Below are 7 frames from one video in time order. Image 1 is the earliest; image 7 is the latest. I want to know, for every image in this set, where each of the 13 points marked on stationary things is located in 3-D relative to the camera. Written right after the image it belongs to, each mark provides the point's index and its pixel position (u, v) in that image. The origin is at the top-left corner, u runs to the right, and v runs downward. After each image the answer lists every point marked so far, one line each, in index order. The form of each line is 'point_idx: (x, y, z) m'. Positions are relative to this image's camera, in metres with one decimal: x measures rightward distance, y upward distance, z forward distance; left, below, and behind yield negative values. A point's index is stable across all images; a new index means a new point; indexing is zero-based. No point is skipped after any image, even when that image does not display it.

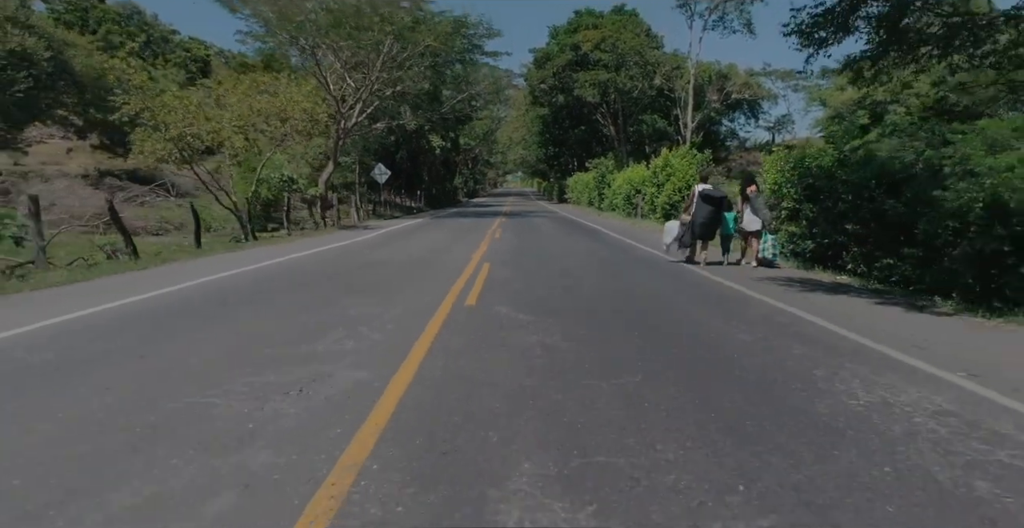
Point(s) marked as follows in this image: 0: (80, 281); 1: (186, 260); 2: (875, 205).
0: (-5.7, -0.3, +8.1) m
1: (-5.9, 0.0, +11.2) m
2: (+5.6, +0.9, +9.4) m
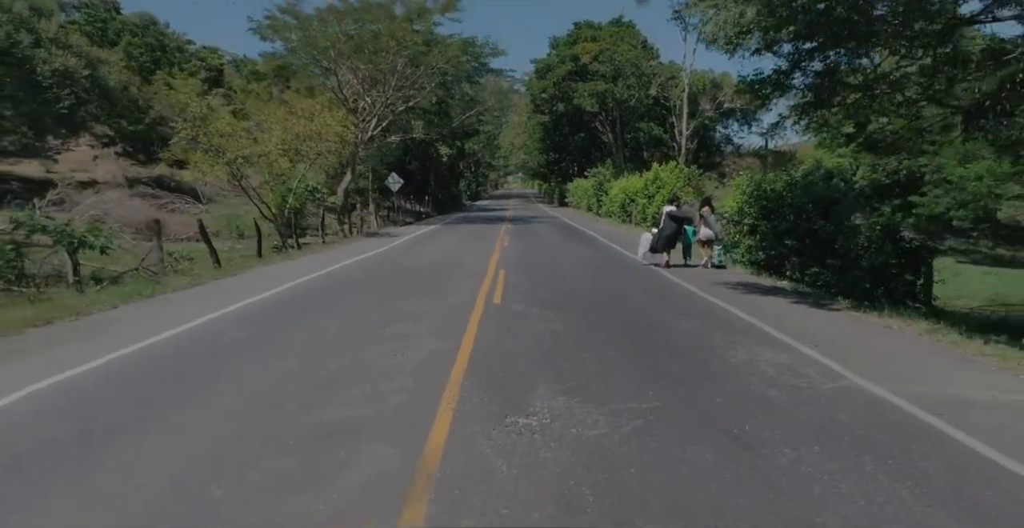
0: (-5.5, -0.4, +10.6) m
1: (-5.7, -0.1, +13.7) m
2: (+5.8, +0.8, +12.0) m
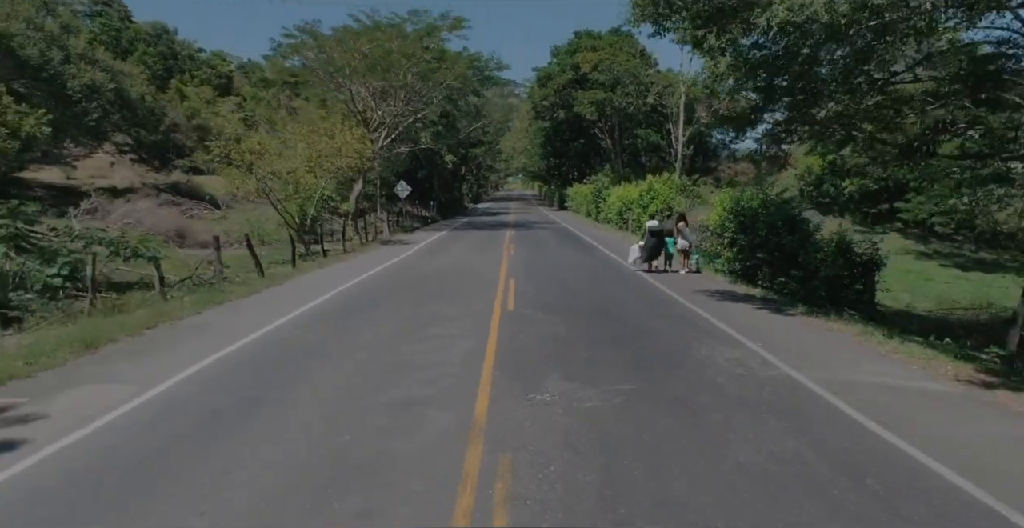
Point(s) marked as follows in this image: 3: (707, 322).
0: (-5.3, -0.6, +12.5) m
1: (-5.5, -0.3, +15.6) m
2: (+6.0, +0.6, +13.8) m
3: (+3.4, -1.0, +10.3) m
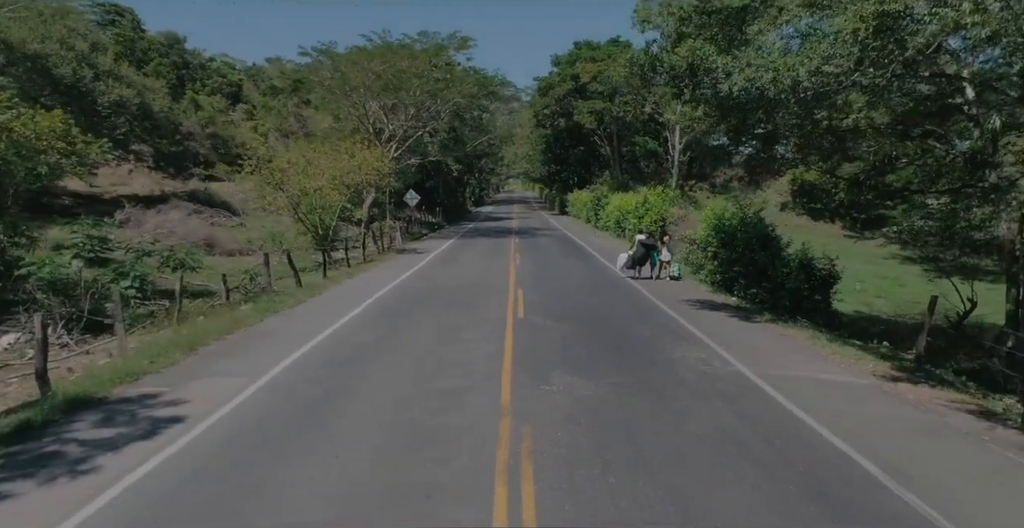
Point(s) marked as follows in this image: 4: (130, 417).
0: (-5.1, -1.0, +14.5) m
1: (-5.3, -0.7, +17.6) m
2: (+6.2, +0.2, +15.8) m
3: (+3.6, -1.3, +12.3) m
4: (-4.4, -1.8, +7.0) m
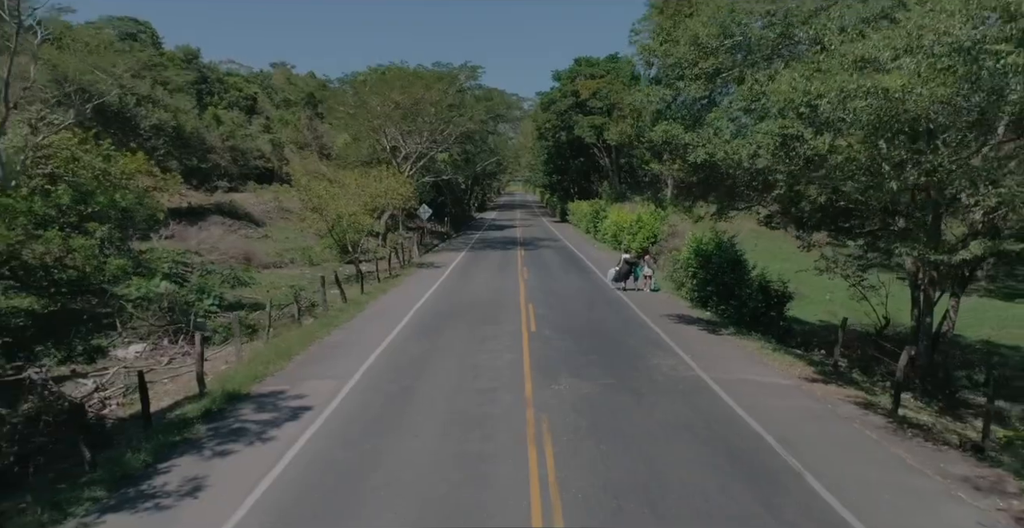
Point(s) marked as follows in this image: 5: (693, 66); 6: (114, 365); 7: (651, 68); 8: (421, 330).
0: (-4.7, -1.6, +17.8) m
1: (-4.9, -1.3, +20.9) m
2: (+6.6, -0.4, +19.1) m
3: (+3.9, -1.9, +15.6) m
4: (-4.0, -2.4, +10.2) m
5: (+4.1, +4.5, +13.8) m
6: (-8.9, -2.3, +13.8) m
7: (+3.6, +4.9, +15.6) m
8: (-2.5, -1.8, +17.1) m
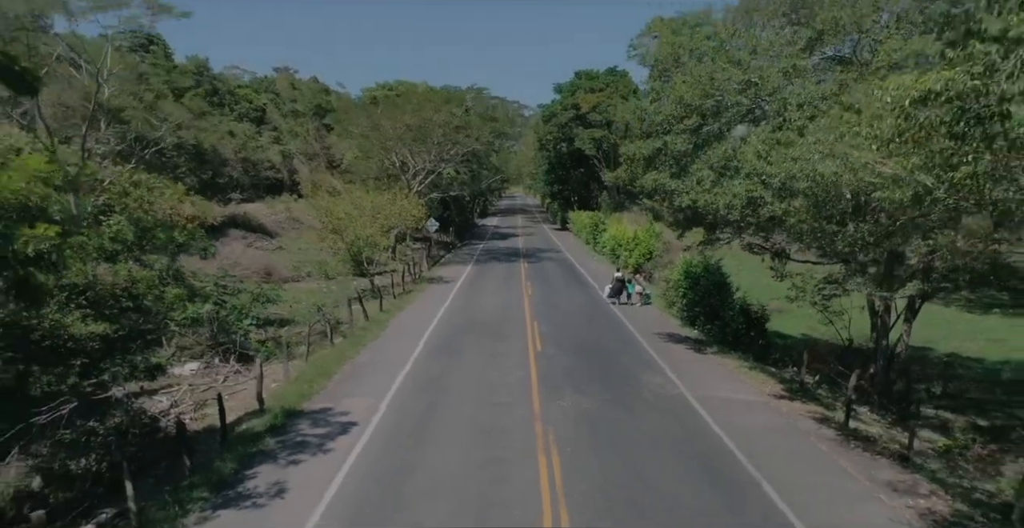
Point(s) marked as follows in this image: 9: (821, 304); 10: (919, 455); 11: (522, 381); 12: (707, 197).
0: (-4.5, -2.4, +19.8) m
1: (-4.7, -2.1, +22.9) m
2: (+6.8, -1.2, +21.2) m
3: (+4.2, -2.7, +17.7) m
4: (-3.7, -3.2, +12.3) m
5: (+4.4, +3.7, +15.8) m
6: (-8.7, -3.1, +15.8) m
7: (+3.8, +4.2, +17.7) m
8: (-2.3, -2.6, +19.1) m
9: (+8.5, -1.1, +16.9) m
10: (+8.5, -4.0, +12.8) m
11: (+0.2, -2.9, +15.9) m
12: (+4.7, +1.6, +14.5) m
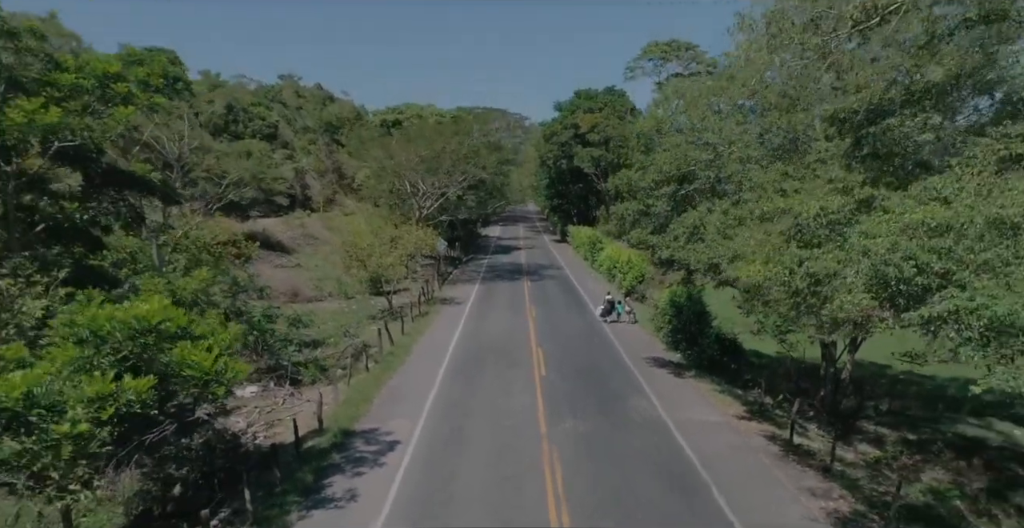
0: (-4.2, -3.7, +23.0) m
1: (-4.4, -3.4, +26.1) m
2: (+7.1, -2.5, +24.4) m
3: (+4.5, -4.0, +20.9) m
4: (-3.5, -4.5, +15.5) m
5: (+4.7, +2.4, +19.1) m
6: (-8.4, -4.4, +19.1) m
7: (+4.1, +2.9, +20.9) m
8: (-2.0, -3.9, +22.3) m
9: (+8.8, -2.4, +20.1) m
10: (+8.8, -5.3, +16.0) m
11: (+0.5, -4.2, +19.1) m
12: (+4.9, +0.3, +17.7) m
